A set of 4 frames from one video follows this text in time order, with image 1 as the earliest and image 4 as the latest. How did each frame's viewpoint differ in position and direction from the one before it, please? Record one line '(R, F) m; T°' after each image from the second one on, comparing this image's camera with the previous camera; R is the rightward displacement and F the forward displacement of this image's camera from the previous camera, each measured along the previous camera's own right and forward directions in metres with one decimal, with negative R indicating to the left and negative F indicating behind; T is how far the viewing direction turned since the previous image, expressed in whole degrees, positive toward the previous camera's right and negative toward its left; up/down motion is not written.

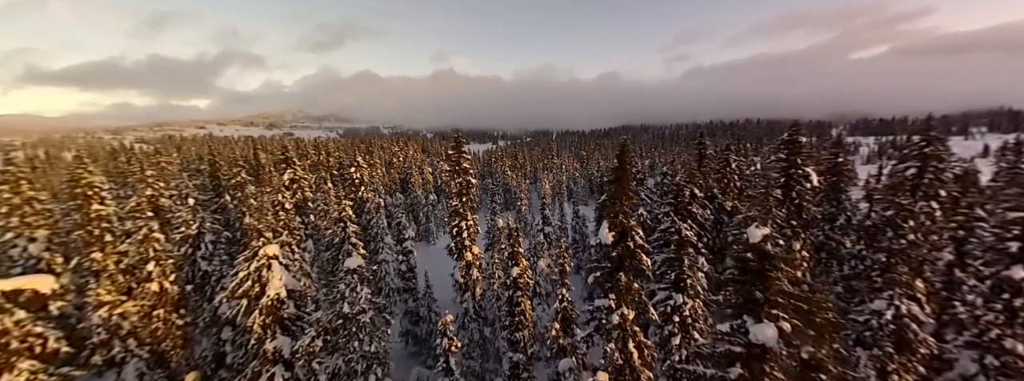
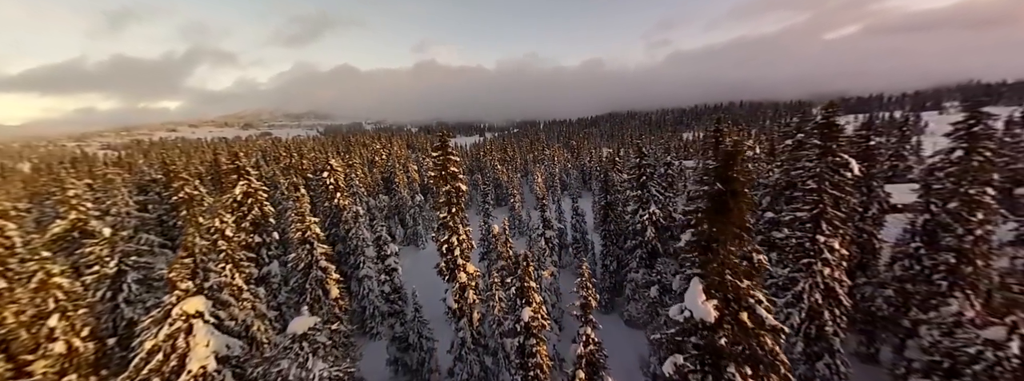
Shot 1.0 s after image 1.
(-0.6, +3.5) m; +2°
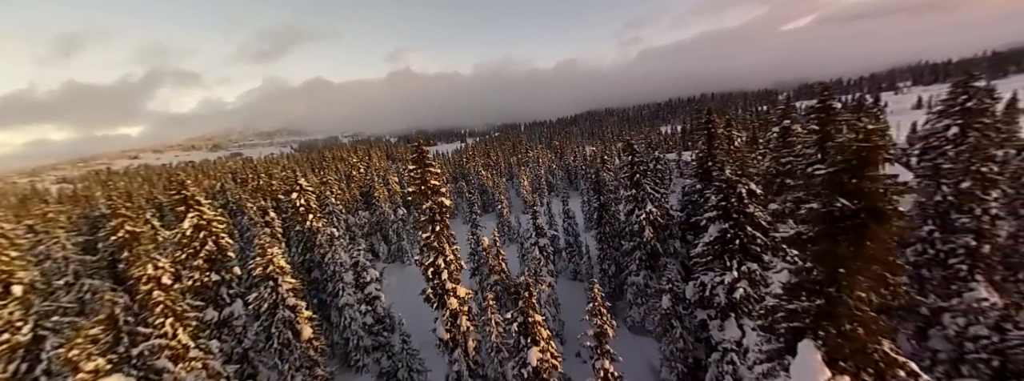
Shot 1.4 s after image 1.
(-0.2, +1.8) m; +3°
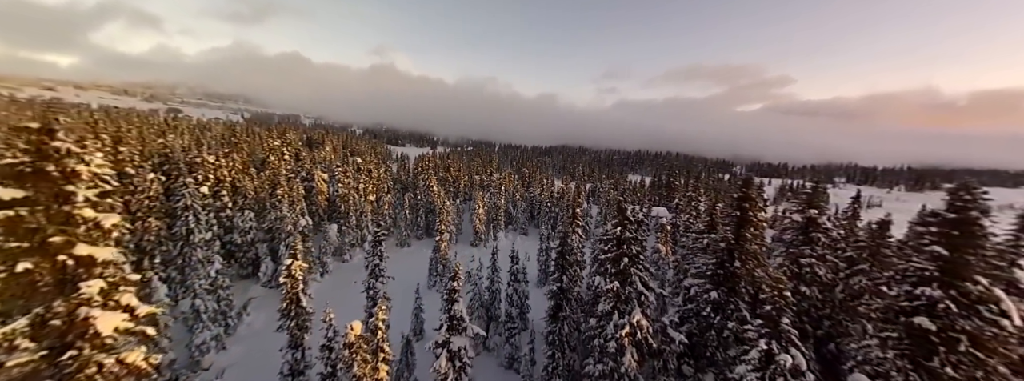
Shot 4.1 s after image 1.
(+2.2, +10.1) m; +6°
